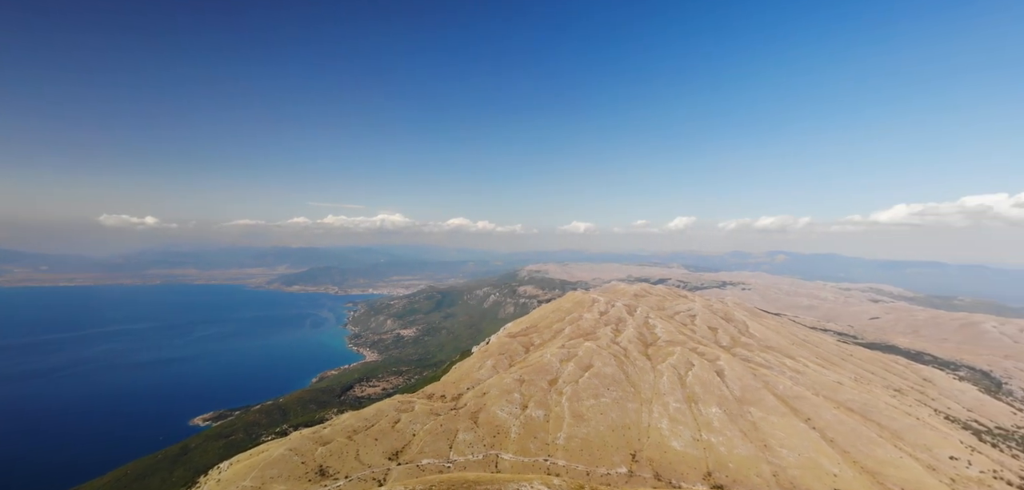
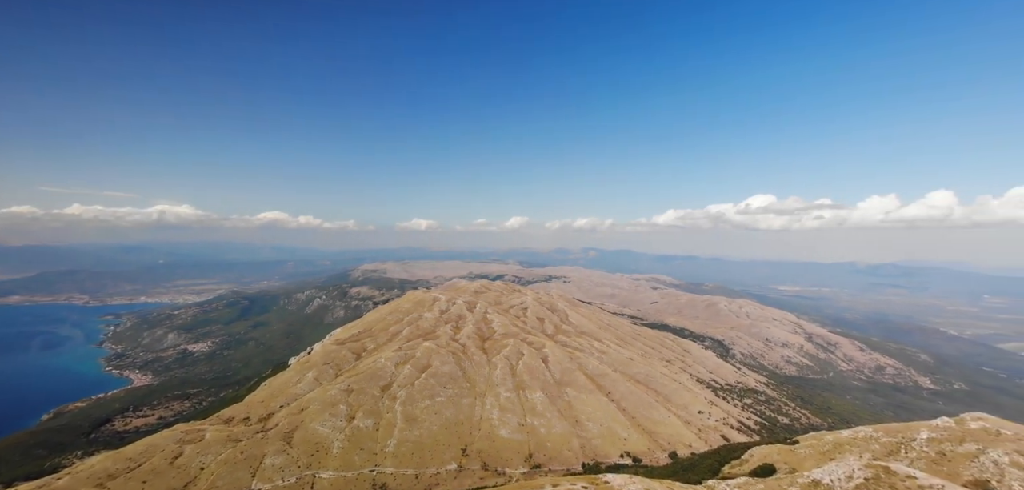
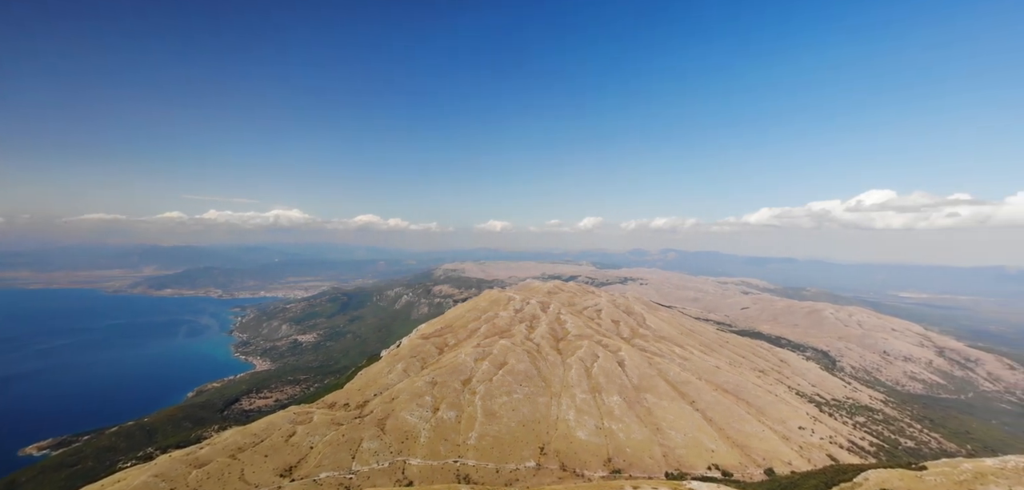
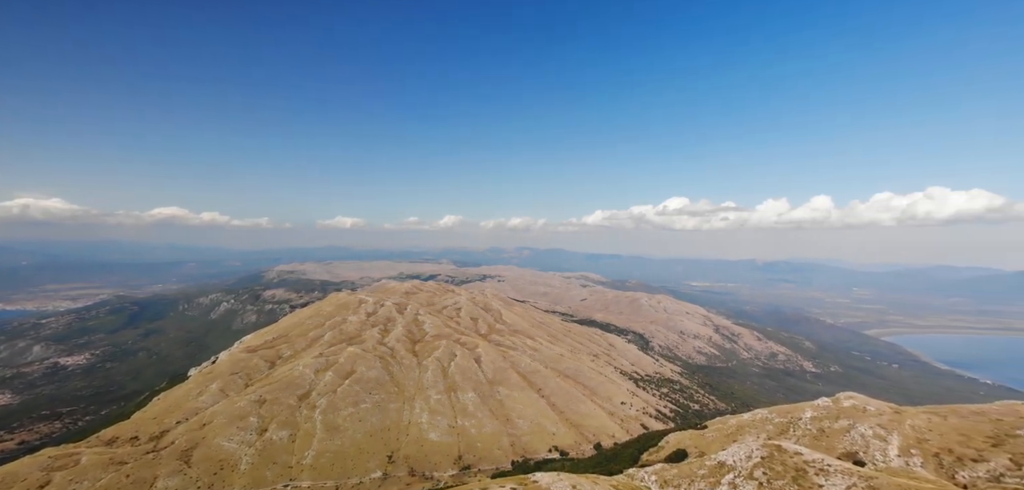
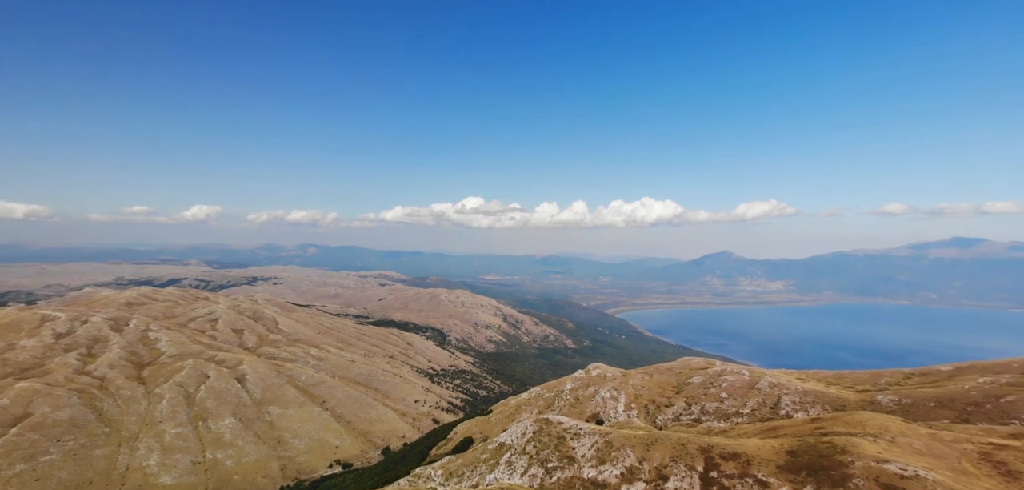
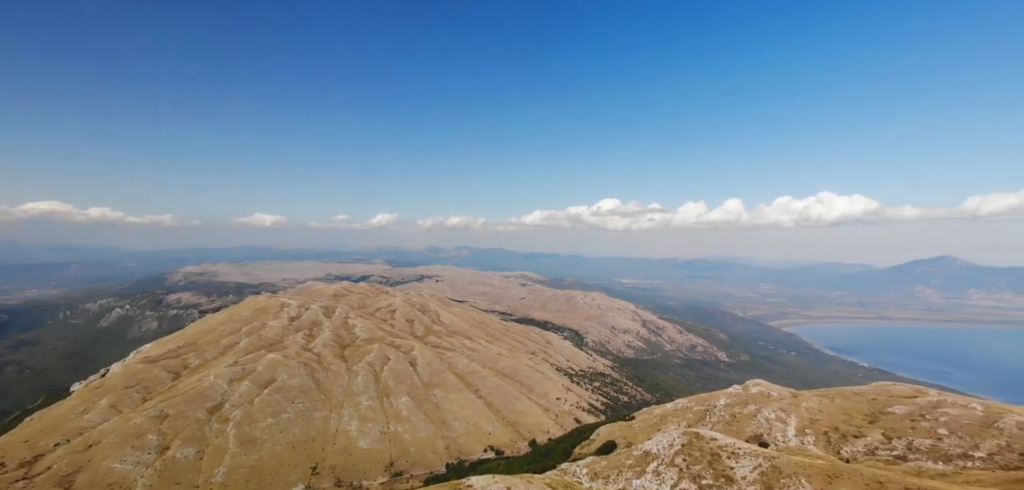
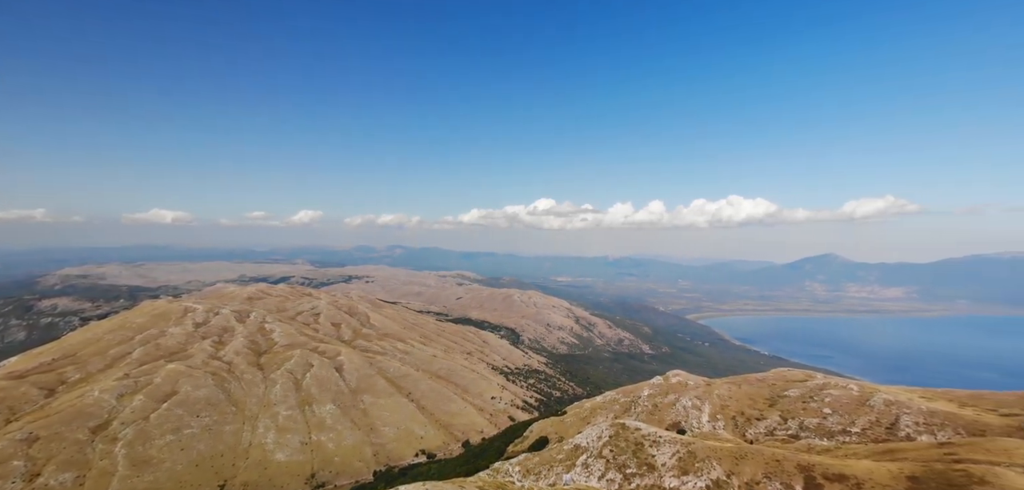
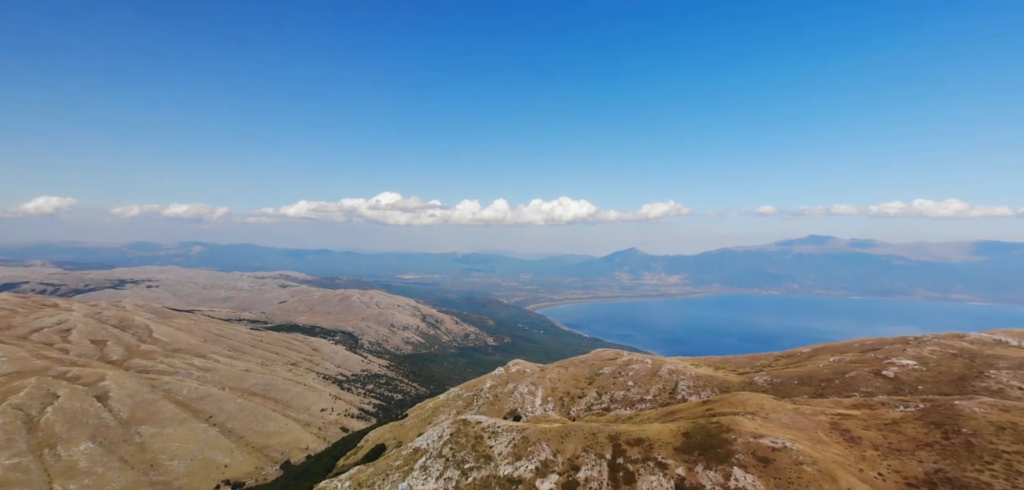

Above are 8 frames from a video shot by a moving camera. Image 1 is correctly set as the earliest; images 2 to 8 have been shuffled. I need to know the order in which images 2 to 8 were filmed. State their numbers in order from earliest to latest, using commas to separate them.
3, 2, 4, 6, 7, 5, 8
